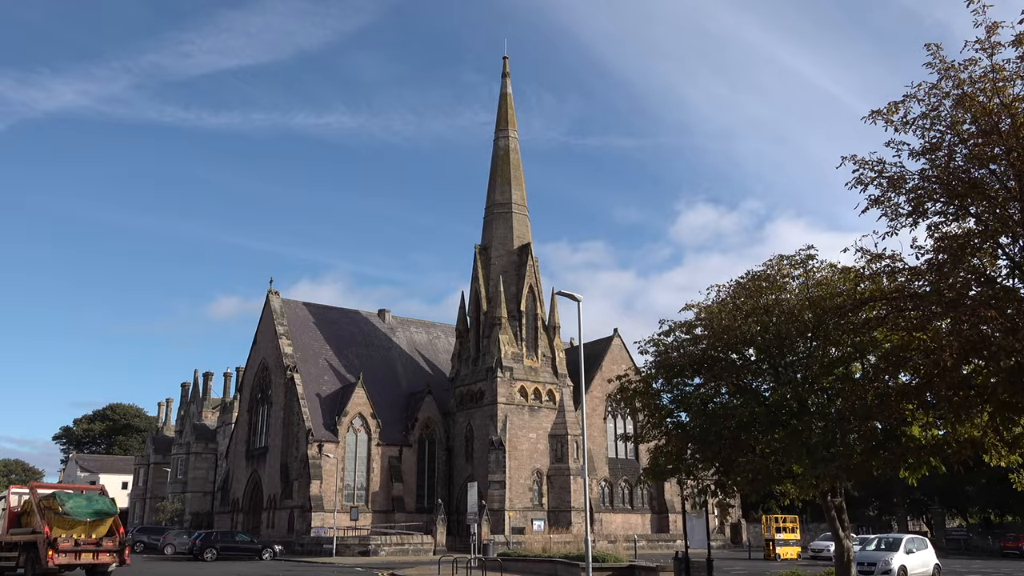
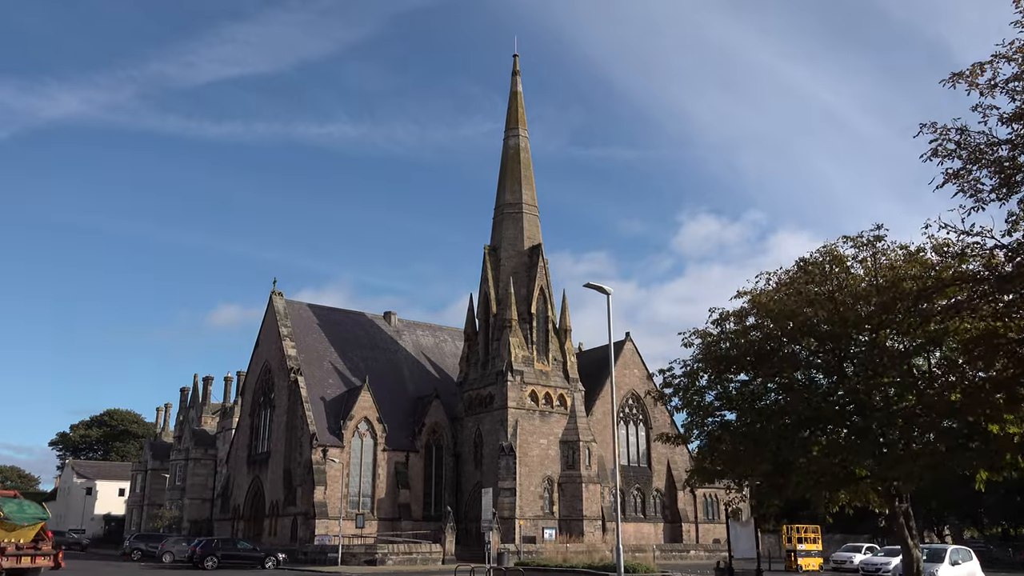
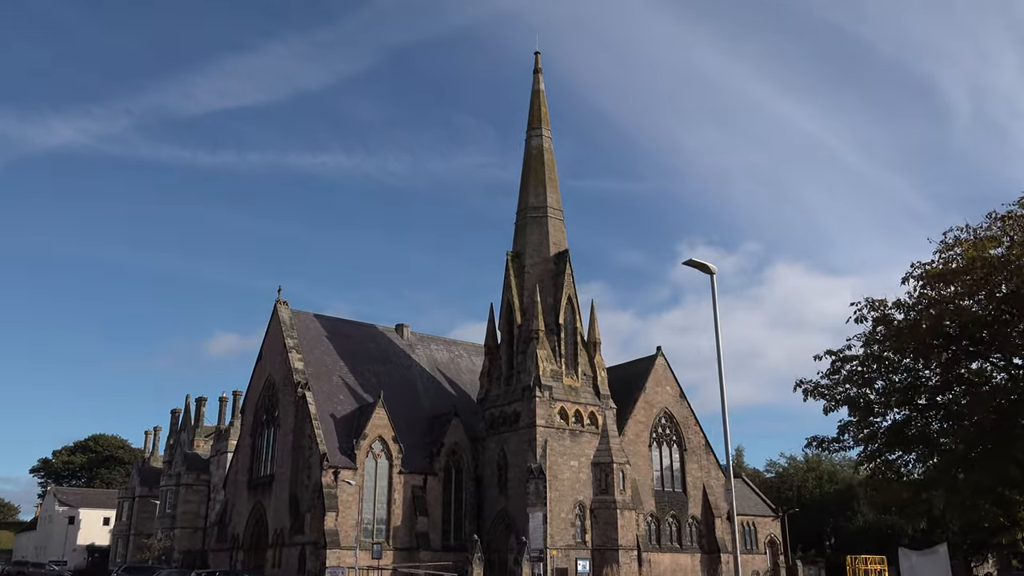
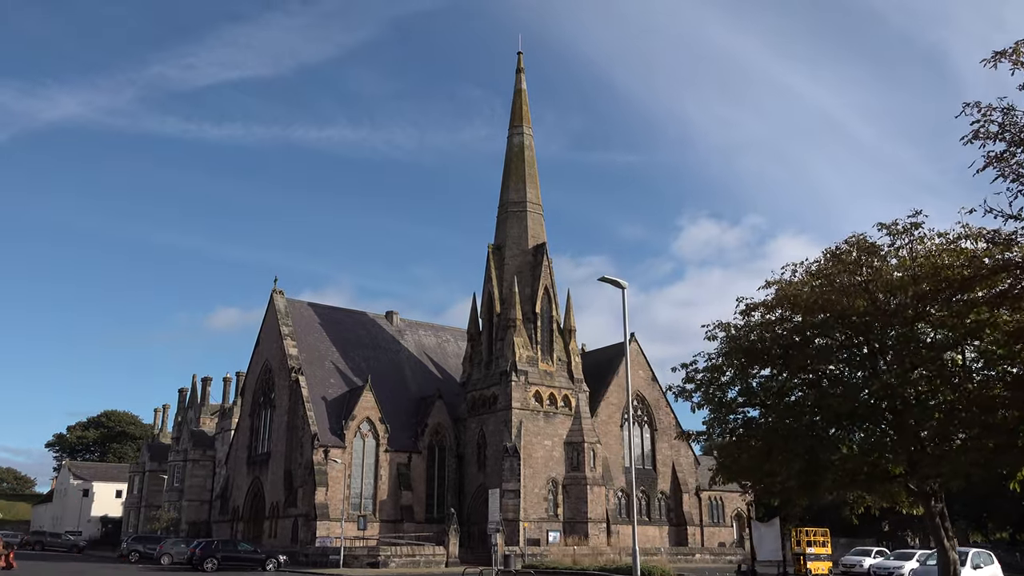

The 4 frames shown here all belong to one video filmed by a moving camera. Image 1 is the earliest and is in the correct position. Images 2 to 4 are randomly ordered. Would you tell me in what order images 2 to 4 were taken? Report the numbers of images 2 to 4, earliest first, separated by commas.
2, 4, 3
